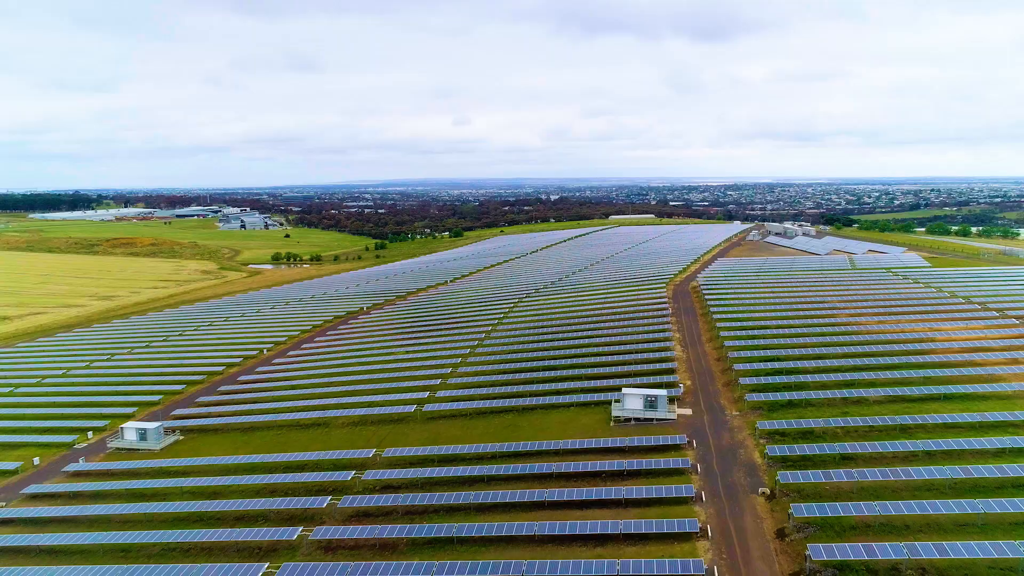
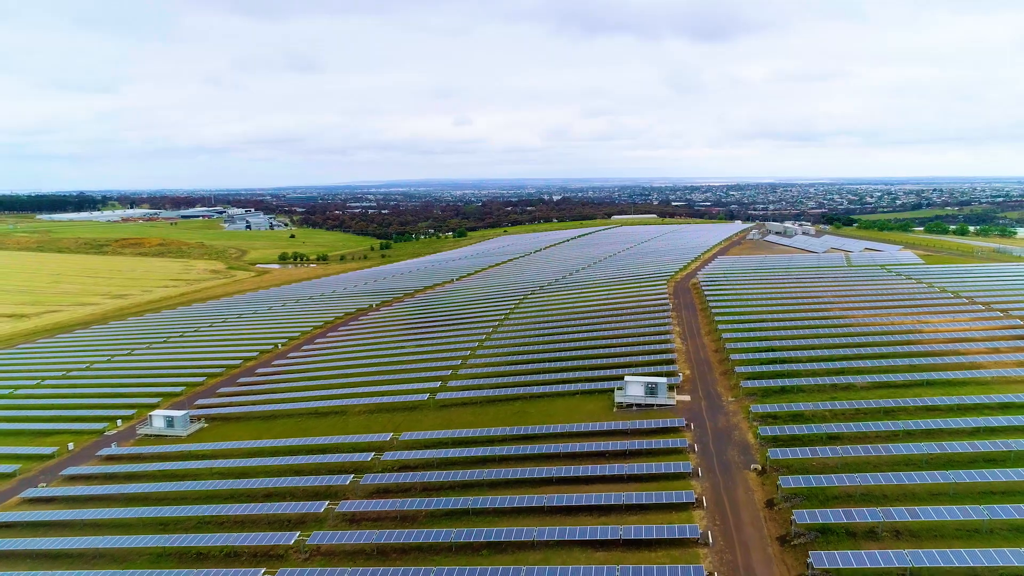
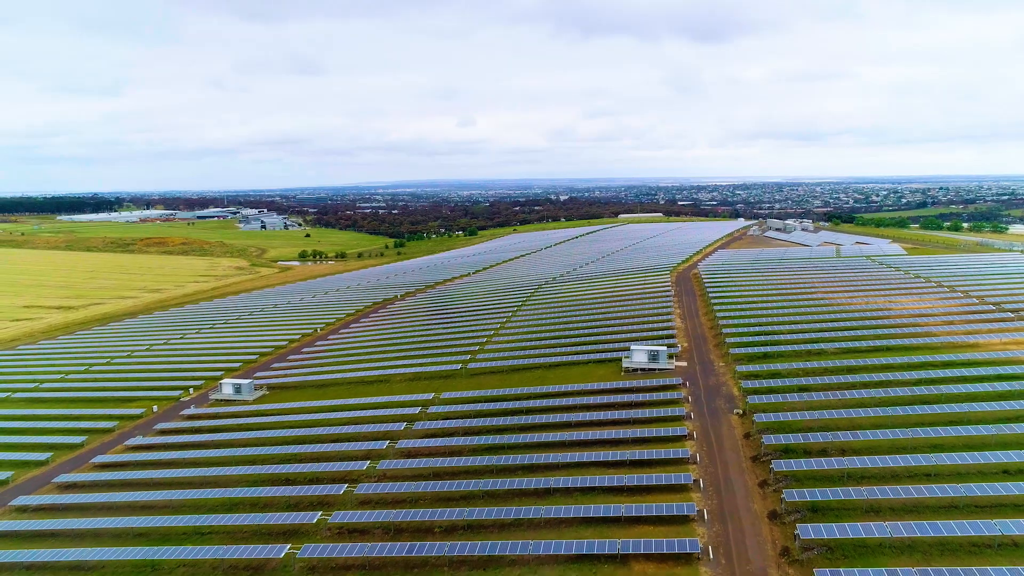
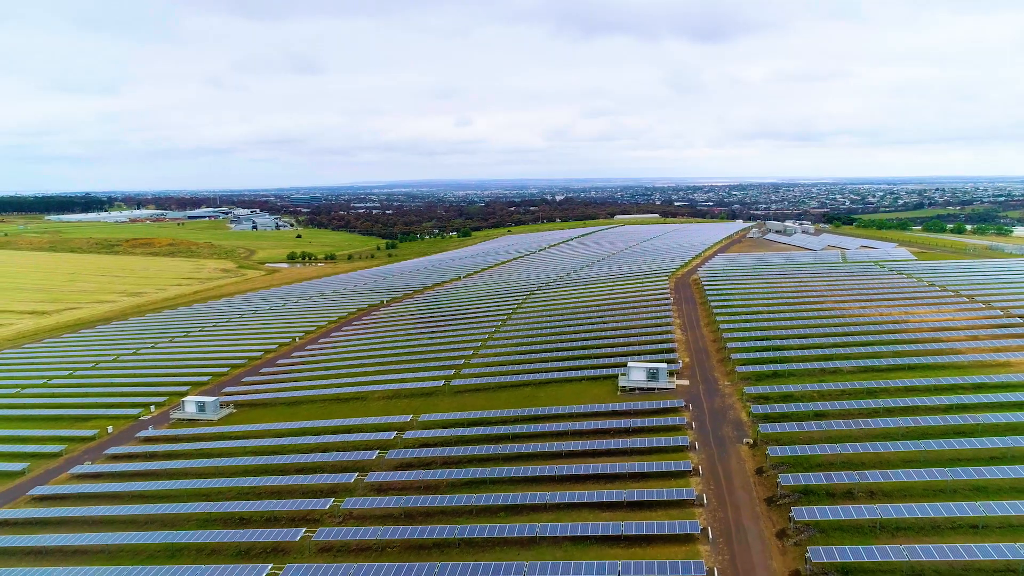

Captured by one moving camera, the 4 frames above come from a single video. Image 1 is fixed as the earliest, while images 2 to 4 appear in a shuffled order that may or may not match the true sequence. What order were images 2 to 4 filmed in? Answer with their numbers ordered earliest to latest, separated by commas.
2, 4, 3
